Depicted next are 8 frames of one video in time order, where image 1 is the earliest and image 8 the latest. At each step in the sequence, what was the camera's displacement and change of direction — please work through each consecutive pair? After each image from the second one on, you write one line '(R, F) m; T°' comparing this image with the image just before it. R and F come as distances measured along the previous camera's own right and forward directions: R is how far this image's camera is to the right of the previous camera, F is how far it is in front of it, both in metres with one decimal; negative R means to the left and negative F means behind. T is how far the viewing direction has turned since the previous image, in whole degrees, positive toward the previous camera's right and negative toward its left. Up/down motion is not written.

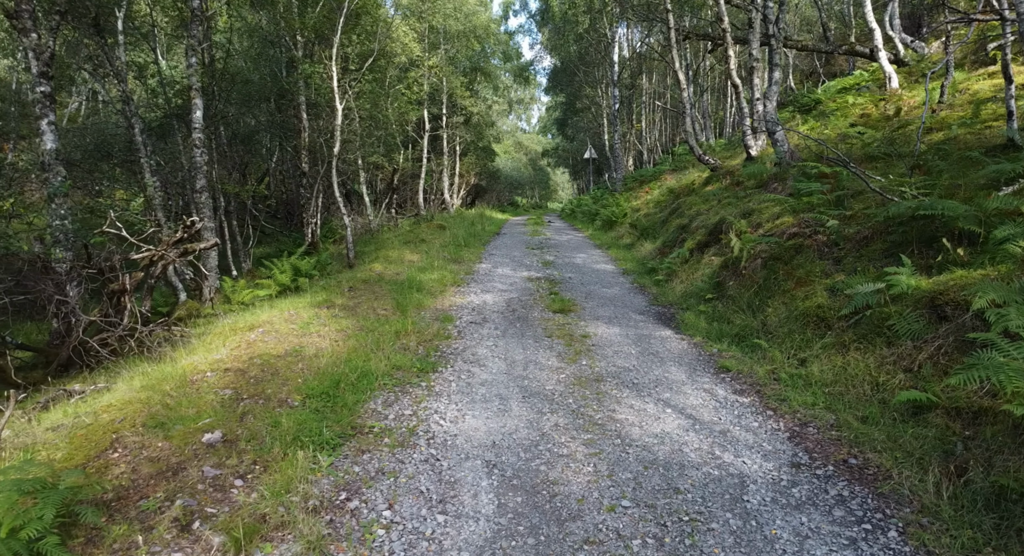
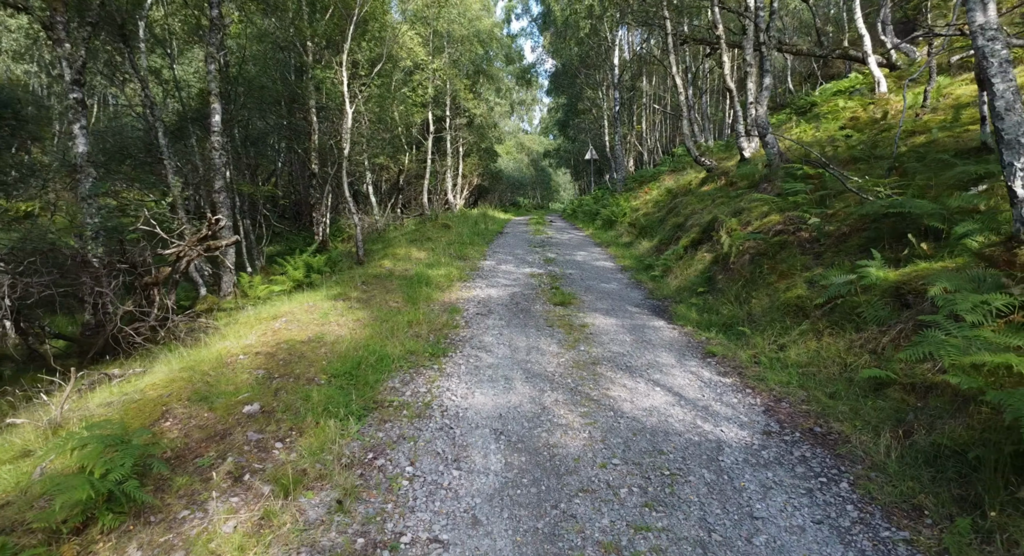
(0.0, -0.5) m; 0°
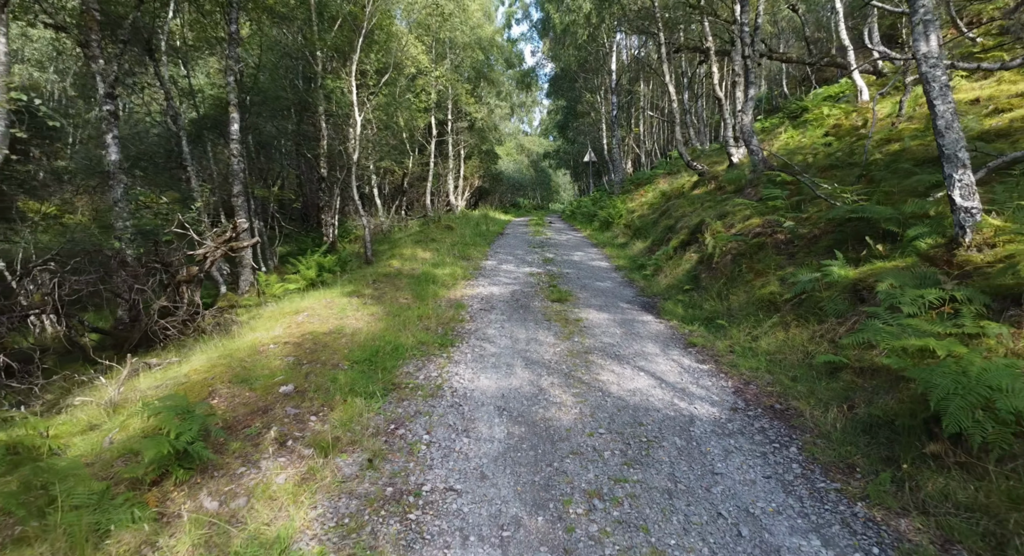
(0.0, -0.7) m; 0°
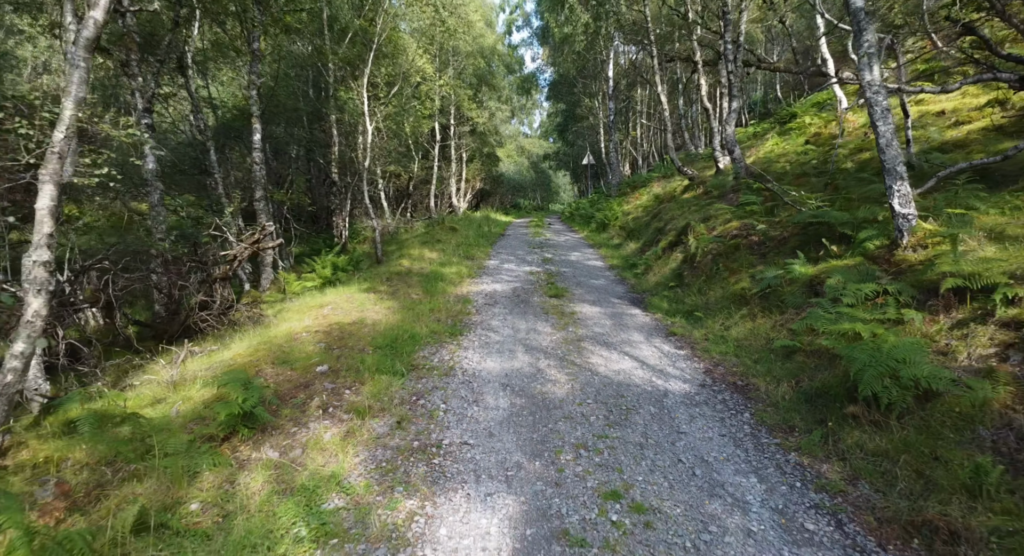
(0.0, -0.9) m; 0°
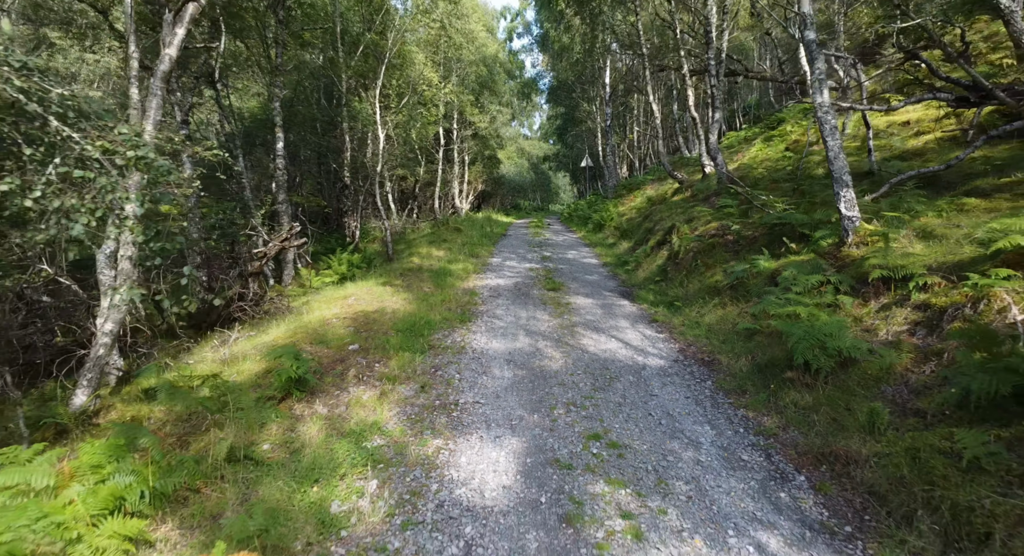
(0.0, -1.1) m; 0°
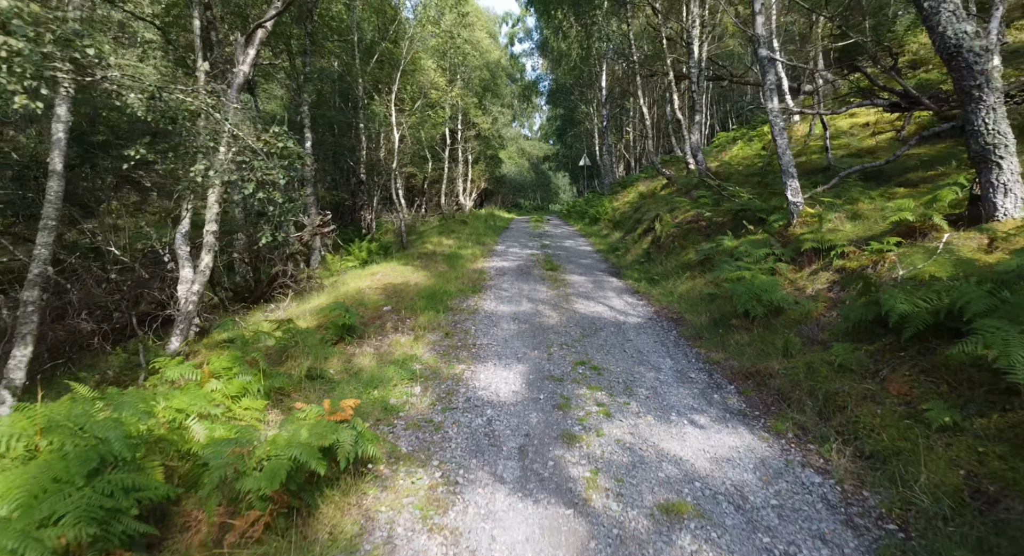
(-0.1, -1.7) m; 0°
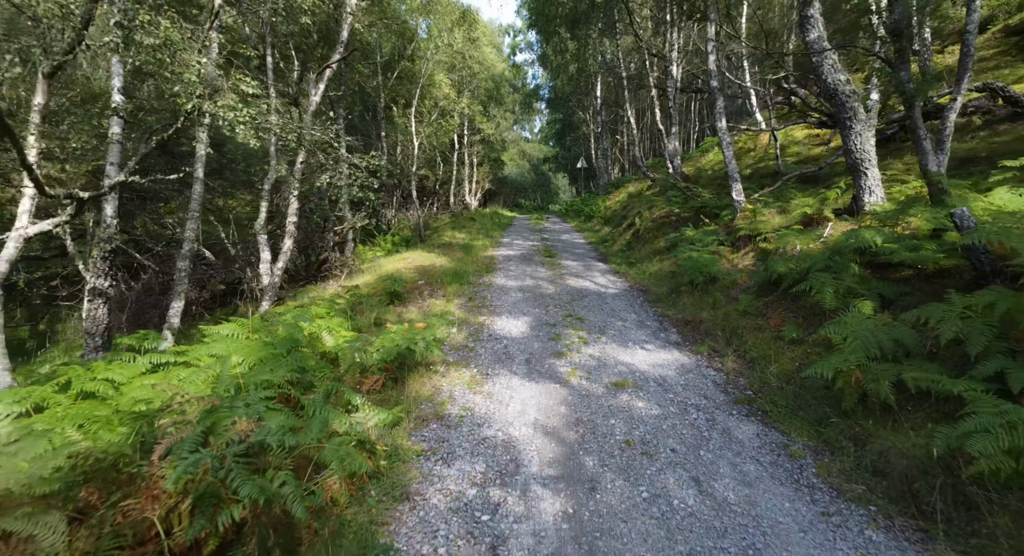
(-0.1, -2.6) m; 0°
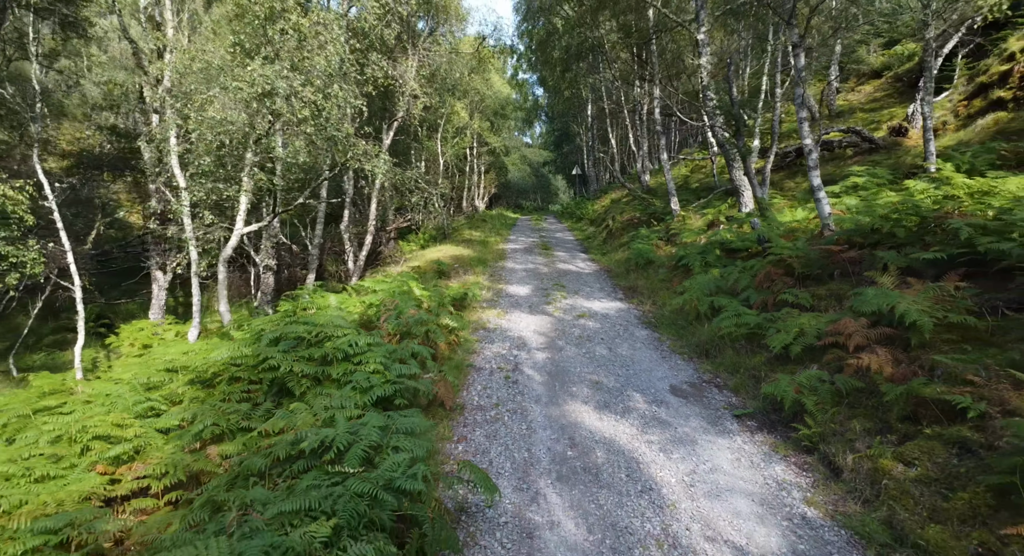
(-0.2, -5.3) m; 0°
